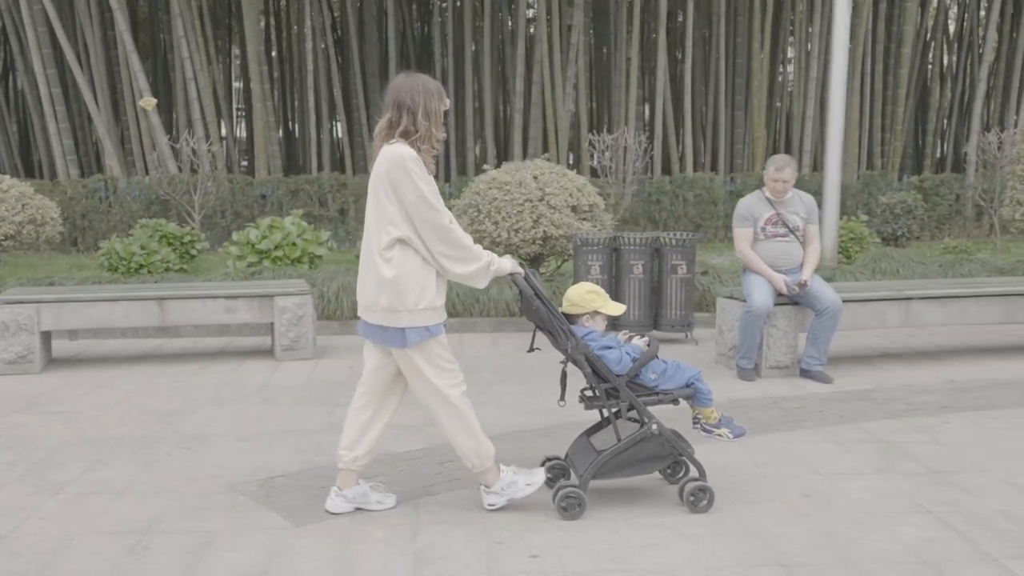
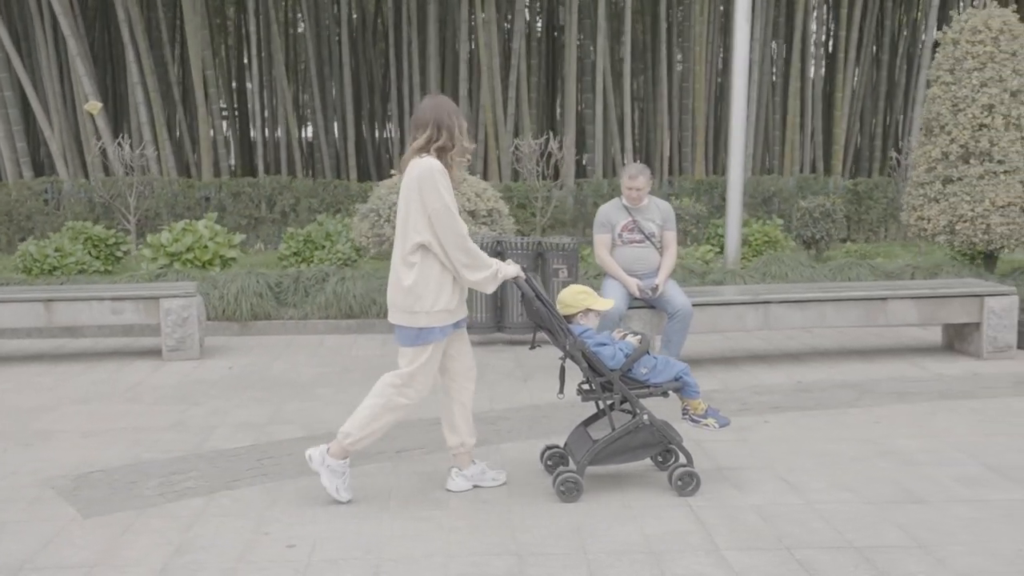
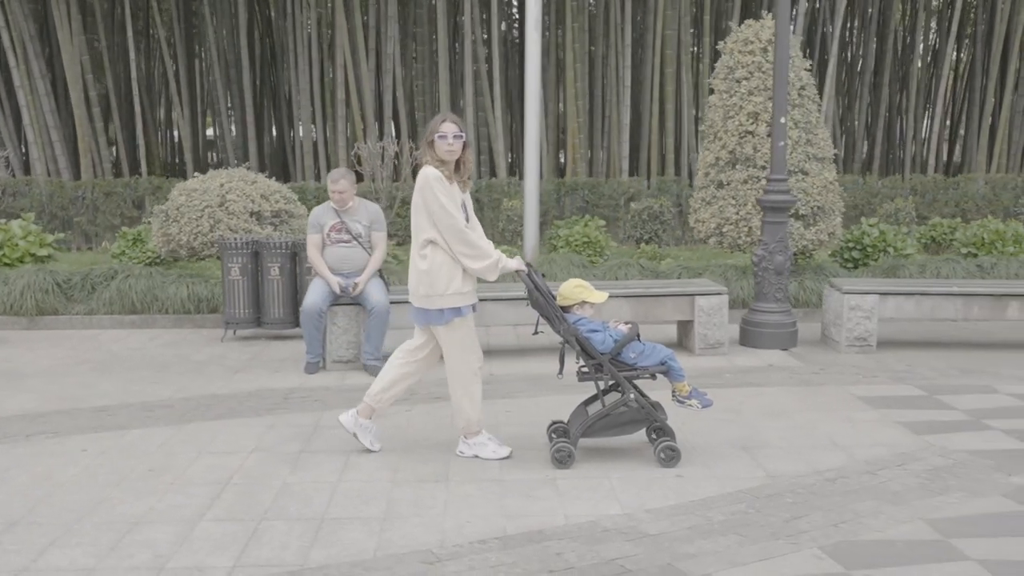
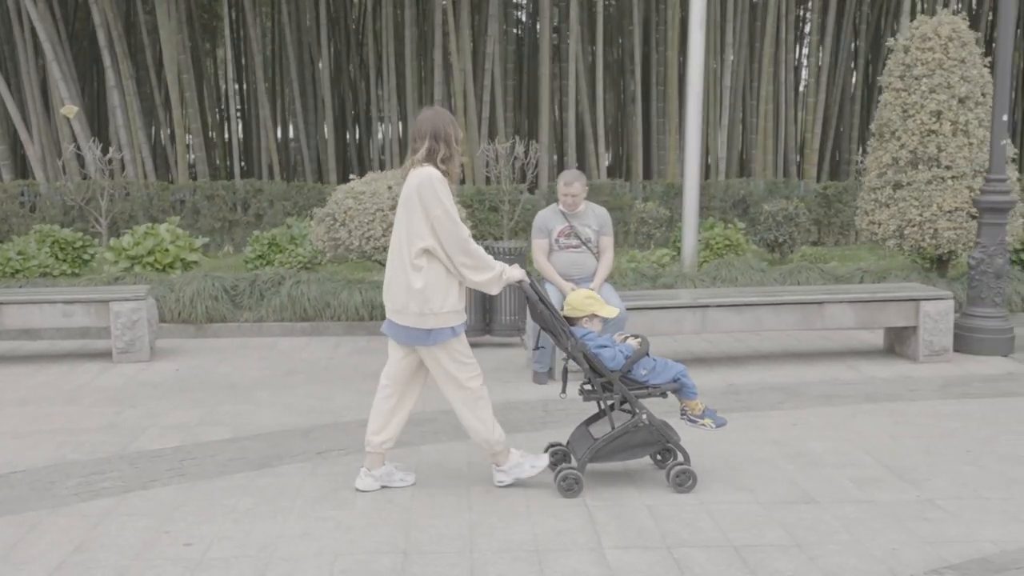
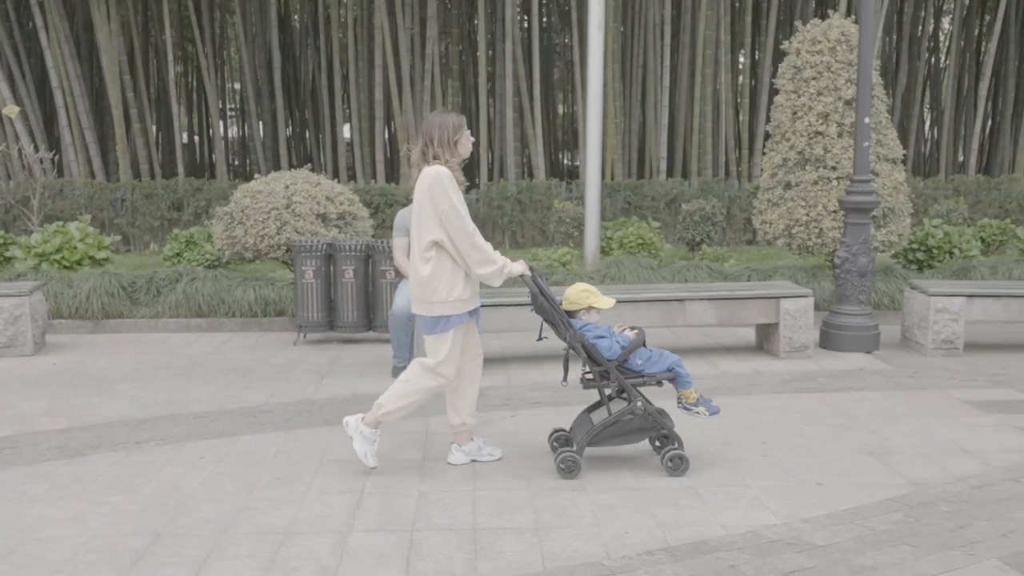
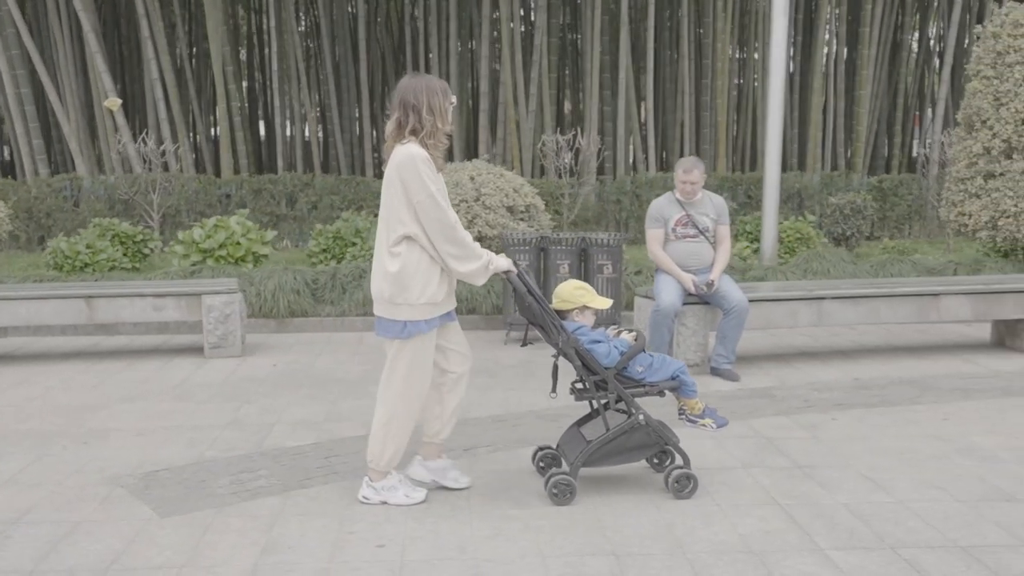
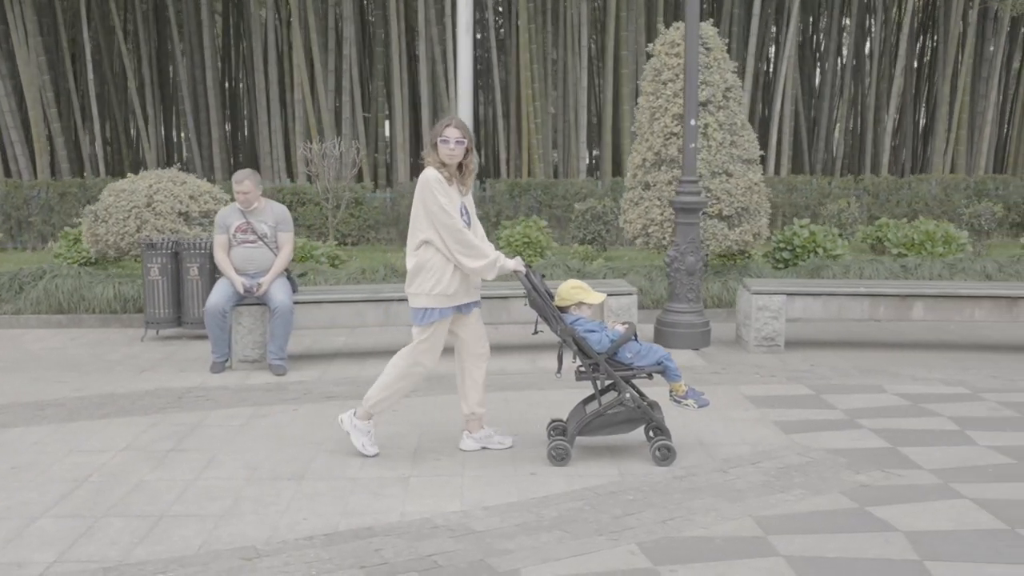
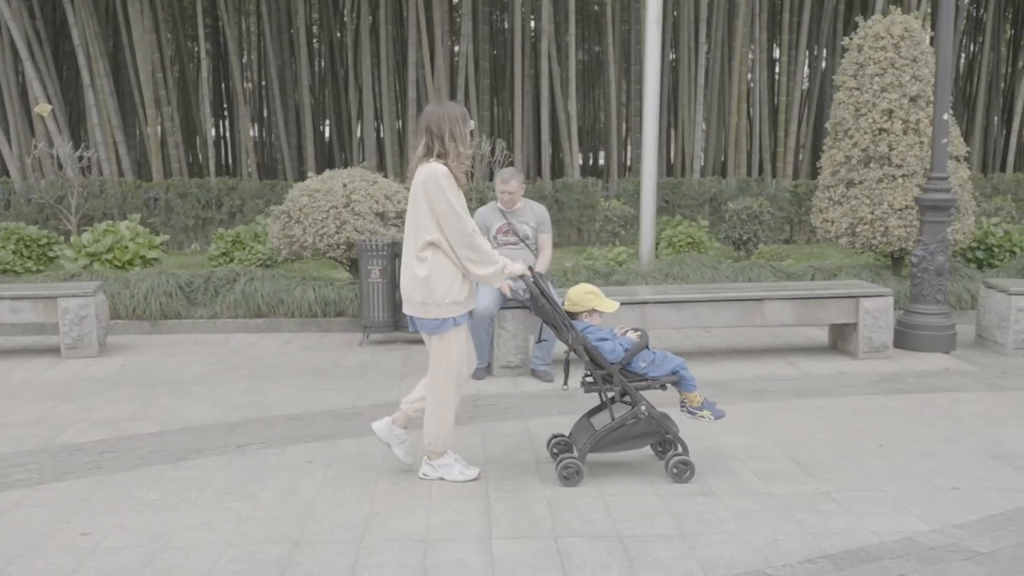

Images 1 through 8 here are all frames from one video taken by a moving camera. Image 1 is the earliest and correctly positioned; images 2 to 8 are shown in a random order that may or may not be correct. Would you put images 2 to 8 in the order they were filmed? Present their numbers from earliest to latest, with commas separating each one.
6, 2, 4, 8, 5, 3, 7
